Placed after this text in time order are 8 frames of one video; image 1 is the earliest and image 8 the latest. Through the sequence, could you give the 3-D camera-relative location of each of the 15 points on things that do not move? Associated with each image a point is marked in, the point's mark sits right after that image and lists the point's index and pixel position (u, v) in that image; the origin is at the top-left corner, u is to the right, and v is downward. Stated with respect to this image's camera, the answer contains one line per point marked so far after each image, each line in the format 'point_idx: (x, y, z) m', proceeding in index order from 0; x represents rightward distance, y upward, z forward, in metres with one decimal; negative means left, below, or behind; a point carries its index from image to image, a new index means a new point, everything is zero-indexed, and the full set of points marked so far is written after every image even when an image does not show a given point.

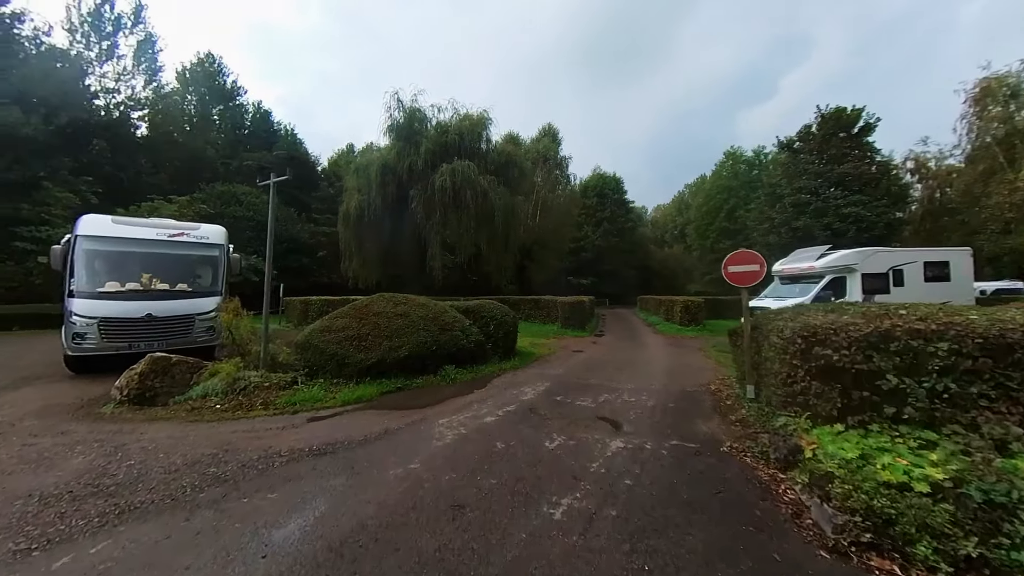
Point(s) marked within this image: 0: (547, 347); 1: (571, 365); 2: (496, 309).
0: (+1.1, -2.0, +11.9) m
1: (+1.4, -1.9, +8.7) m
2: (-0.5, -0.6, +9.6) m
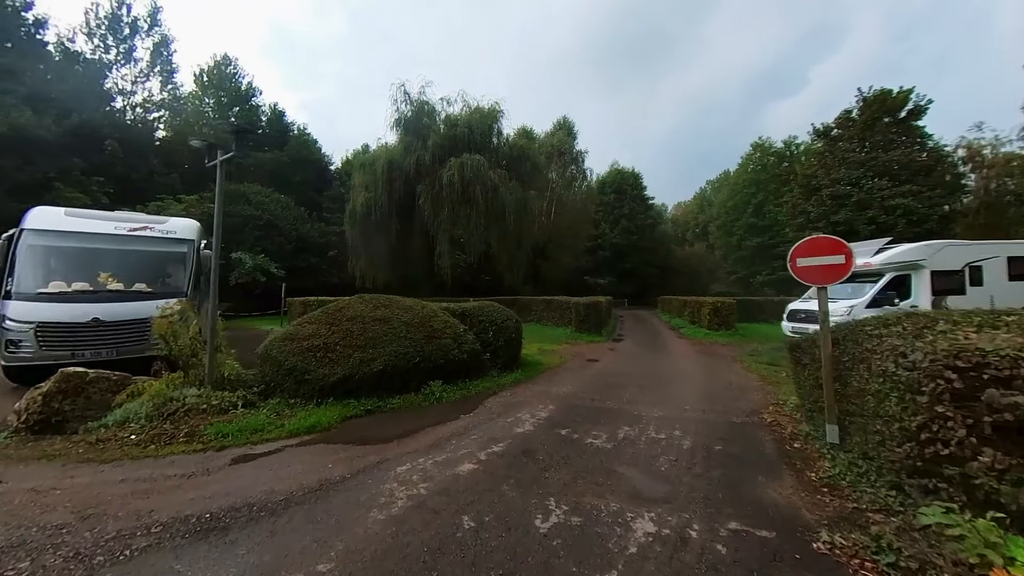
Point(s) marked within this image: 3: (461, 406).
0: (+1.3, -2.0, +10.5) m
1: (+1.5, -1.9, +7.3) m
2: (-0.4, -0.6, +8.3) m
3: (-0.8, -1.9, +5.9) m
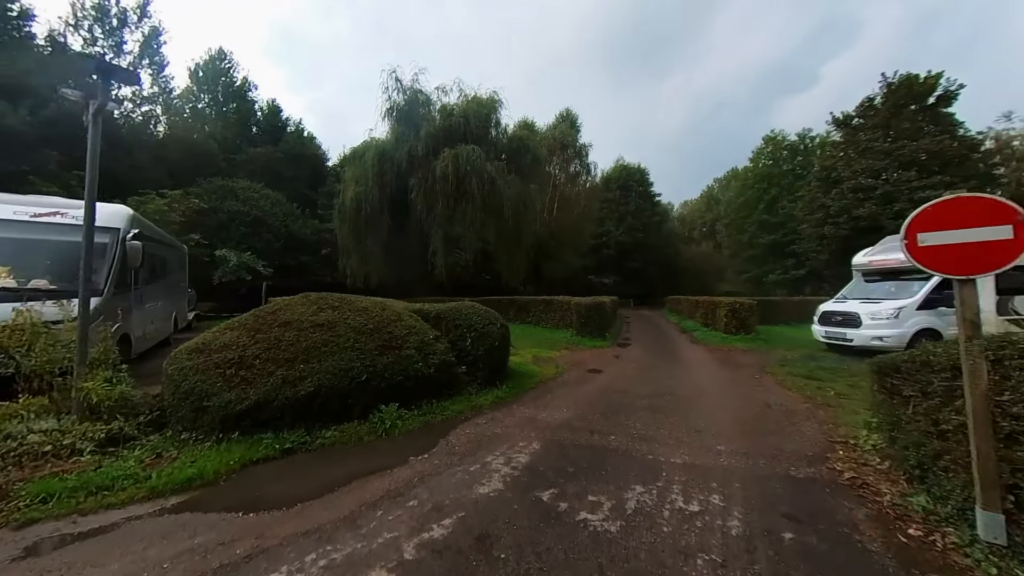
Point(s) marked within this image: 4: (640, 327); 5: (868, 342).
0: (+1.0, -1.9, +9.0) m
1: (+1.2, -1.8, +5.9) m
2: (-0.7, -0.5, +6.8) m
3: (-1.2, -1.9, +4.4) m
4: (+6.2, -1.9, +17.5) m
5: (+9.1, -1.4, +9.3) m
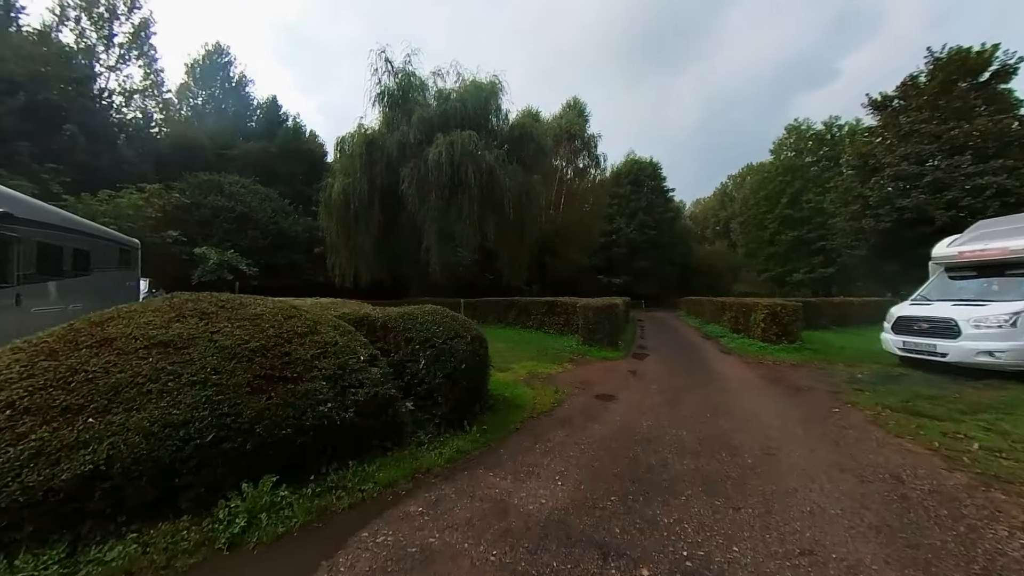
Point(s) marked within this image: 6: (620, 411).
0: (+0.8, -1.9, +7.0) m
1: (+0.8, -1.8, +3.8) m
2: (-1.0, -0.5, +4.8) m
3: (-1.5, -1.8, +2.4) m
4: (+6.1, -1.9, +15.3) m
5: (+8.9, -1.3, +7.0) m
6: (+1.6, -1.8, +5.4) m
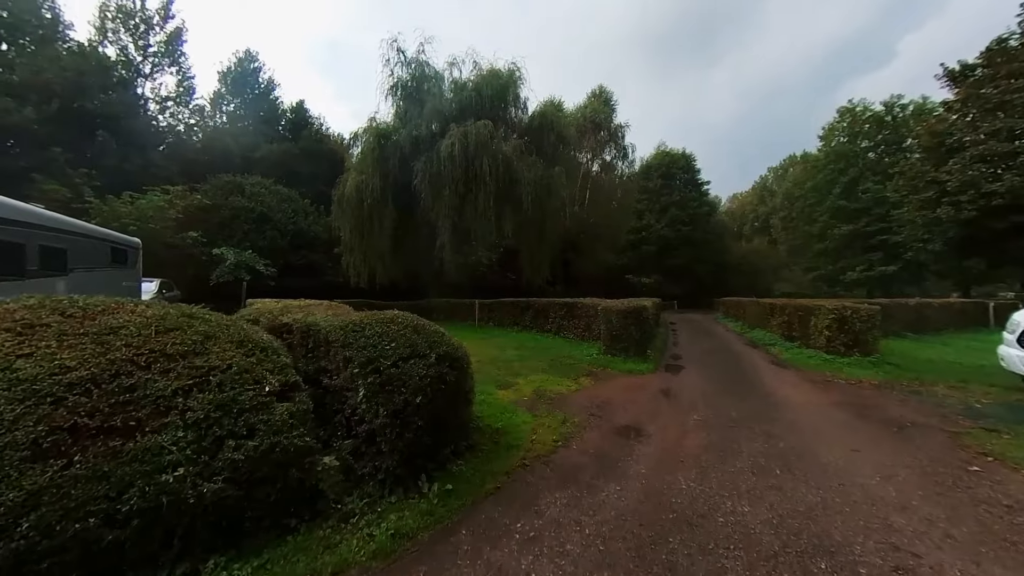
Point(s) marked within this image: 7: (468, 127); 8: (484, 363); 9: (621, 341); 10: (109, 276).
0: (+0.7, -1.9, +5.5) m
1: (+0.5, -1.8, +2.3) m
2: (-1.2, -0.5, +3.5) m
3: (-1.9, -1.8, +1.1) m
4: (+6.7, -1.9, +13.4) m
5: (+8.8, -1.3, +5.0) m
6: (+1.5, -1.8, +3.9) m
7: (-2.3, +8.6, +19.2) m
8: (-0.7, -1.9, +9.2) m
9: (+2.9, -1.4, +9.7) m
10: (-11.6, +0.4, +10.4) m
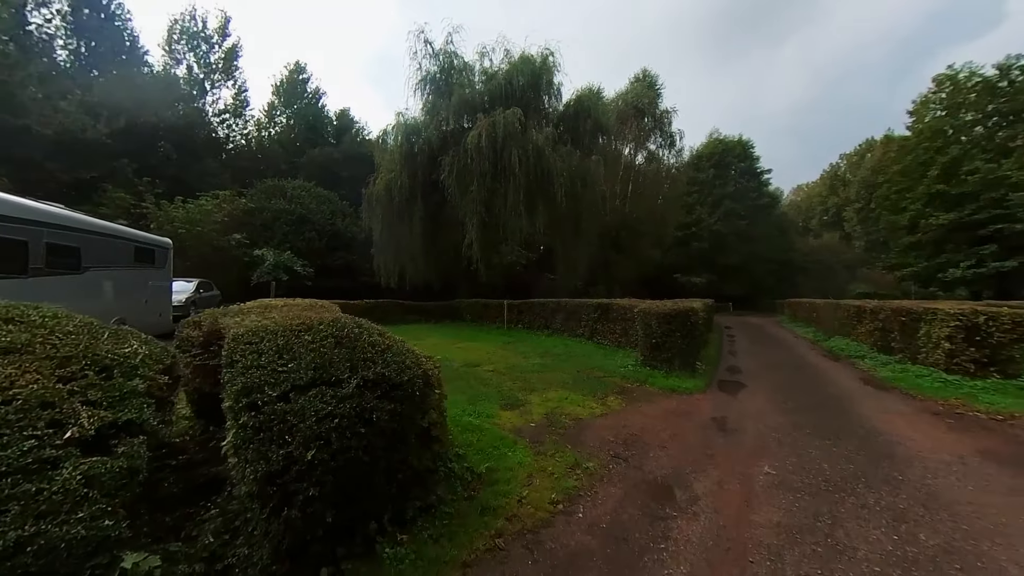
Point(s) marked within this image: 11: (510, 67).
0: (+0.7, -1.8, +4.1) m
1: (+0.1, -1.7, +1.0) m
2: (-1.5, -0.4, +2.4) m
3: (-2.5, -1.8, +0.1) m
4: (+7.6, -1.9, +11.3) m
5: (+8.6, -1.3, +2.6) m
6: (+1.2, -1.8, +2.5) m
7: (-0.7, +8.6, +18.1) m
8: (-0.3, -1.9, +7.9) m
9: (+3.4, -1.4, +8.0) m
10: (-11.0, +0.4, +10.5) m
11: (-0.1, +11.9, +19.4) m
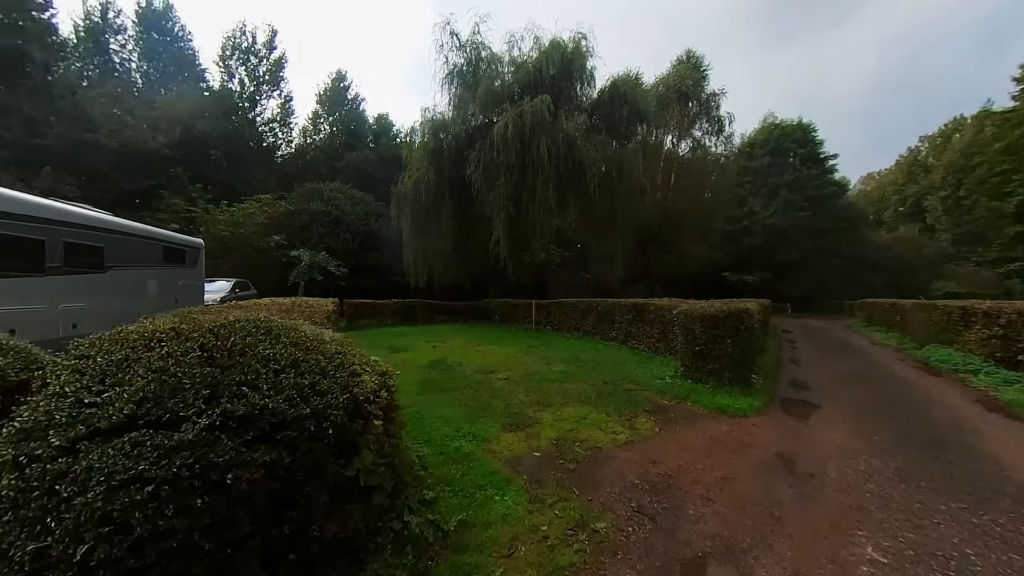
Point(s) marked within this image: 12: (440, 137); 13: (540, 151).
0: (+0.6, -1.8, +3.1) m
1: (-0.3, -1.7, +0.1) m
2: (-1.8, -0.4, +1.6) m
3: (-3.0, -1.7, -0.5) m
4: (+8.2, -1.8, +9.5) m
5: (+8.3, -1.2, +0.8) m
6: (+0.9, -1.7, +1.4) m
7: (+0.6, +8.6, +17.2) m
8: (0.0, -1.8, +7.0) m
9: (+3.7, -1.3, +6.7) m
10: (-10.3, +0.4, +10.6) m
11: (+1.4, +11.9, +18.4) m
12: (-3.8, +7.9, +19.0) m
13: (+1.3, +6.3, +16.8) m
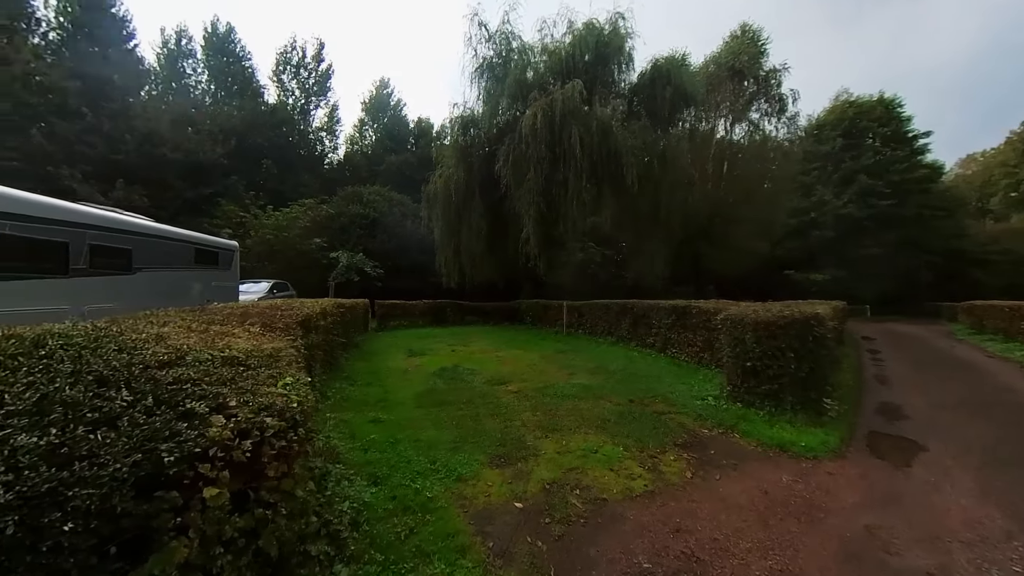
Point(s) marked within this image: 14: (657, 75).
0: (+0.3, -1.8, +2.2) m
1: (-1.0, -1.7, -0.8) m
2: (-2.3, -0.4, +0.9) m
3: (-3.7, -1.7, -1.1) m
4: (+8.6, -1.8, +7.6) m
5: (+7.7, -1.2, -1.1) m
6: (+0.4, -1.7, +0.4) m
7: (+2.0, +8.6, +16.1) m
8: (+0.2, -1.8, +6.1) m
9: (+3.7, -1.3, +5.4) m
10: (-9.7, +0.4, +10.9) m
11: (+2.9, +11.9, +17.2) m
12: (-2.2, +7.9, +18.5) m
13: (+2.6, +6.3, +15.6) m
14: (+6.9, +10.1, +16.9) m
